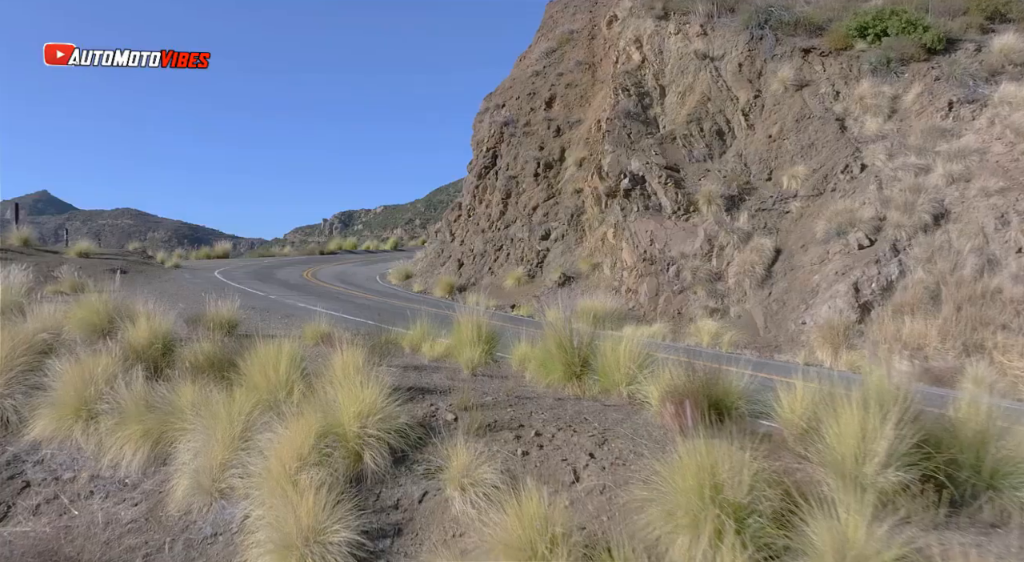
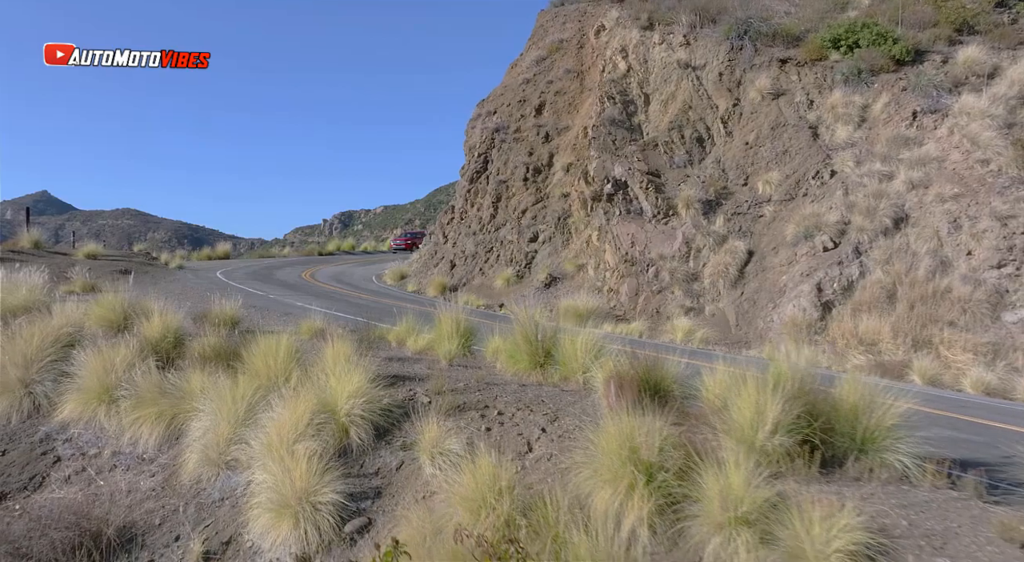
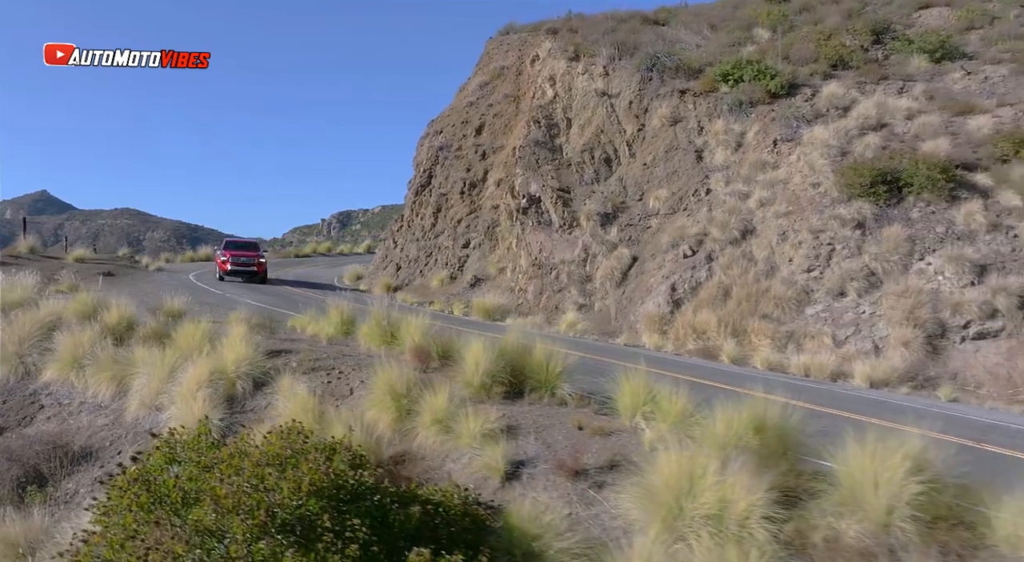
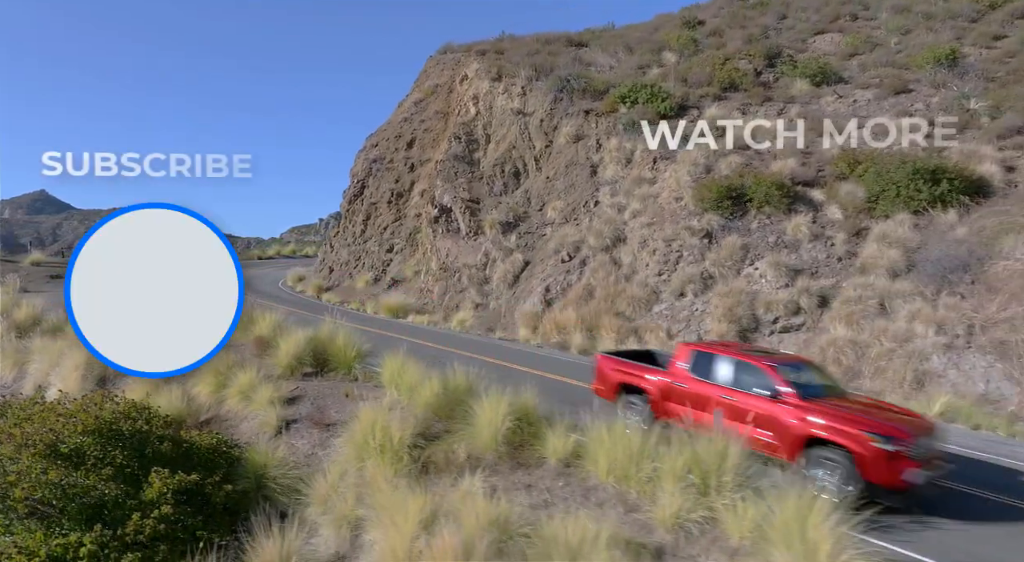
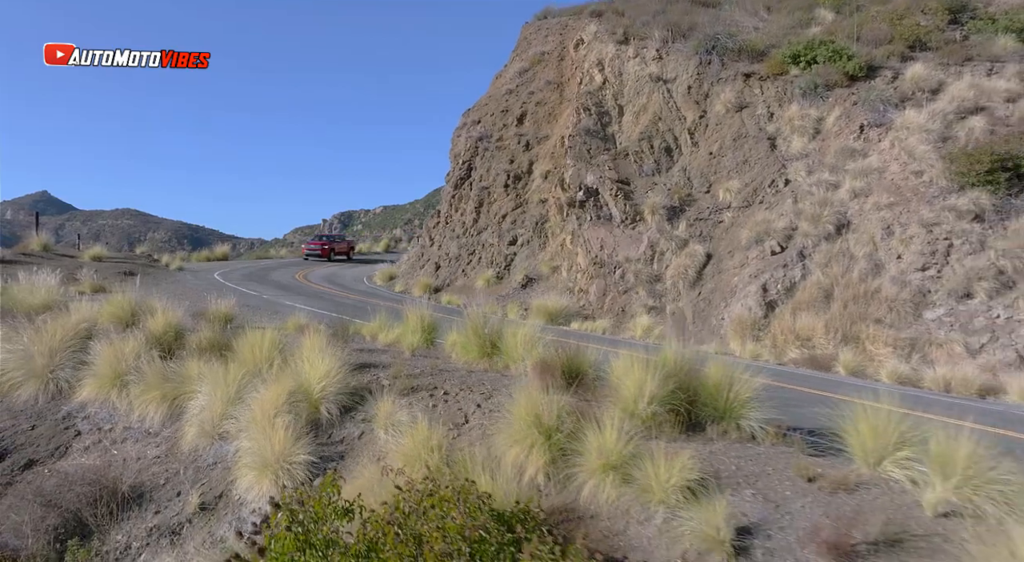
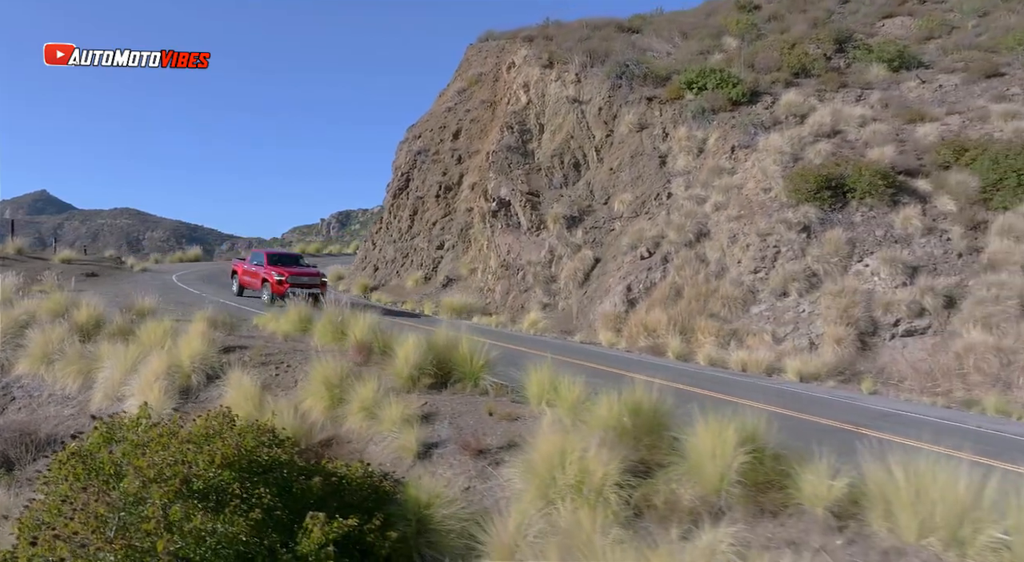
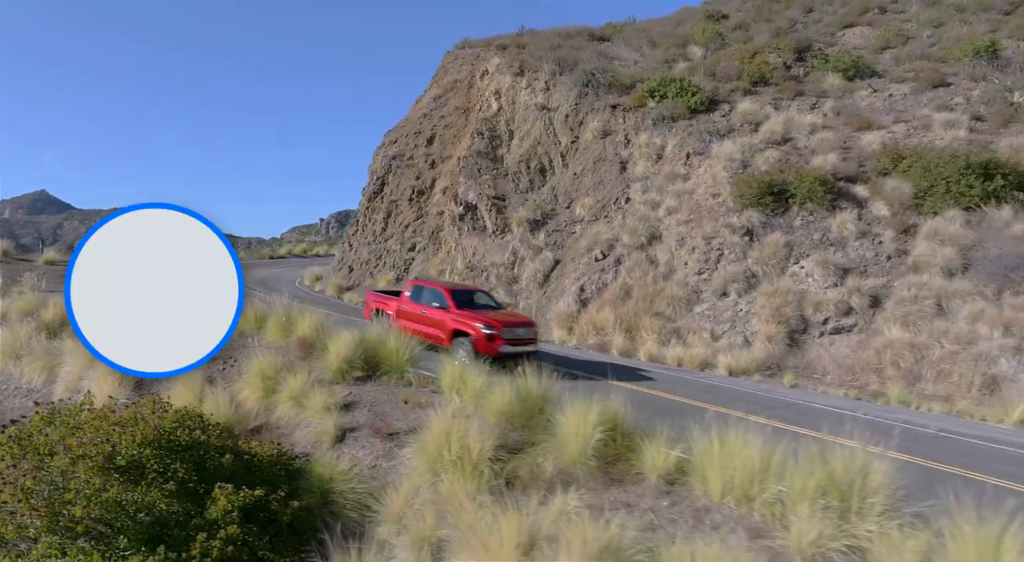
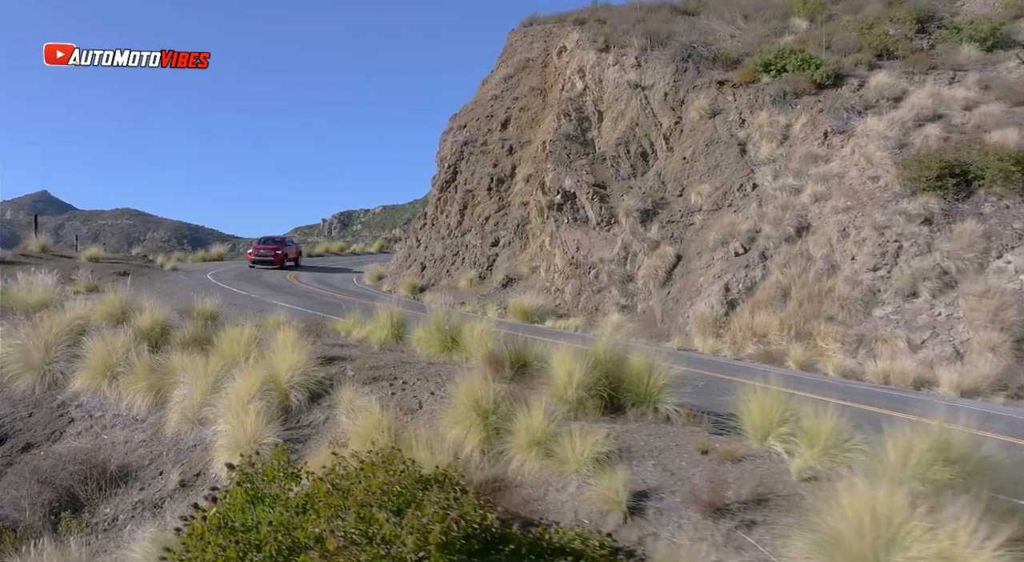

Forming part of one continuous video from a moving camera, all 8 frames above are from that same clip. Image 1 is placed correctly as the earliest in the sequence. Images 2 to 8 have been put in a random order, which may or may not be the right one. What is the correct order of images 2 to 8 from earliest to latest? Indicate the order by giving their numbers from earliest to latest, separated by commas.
2, 5, 8, 3, 6, 7, 4
